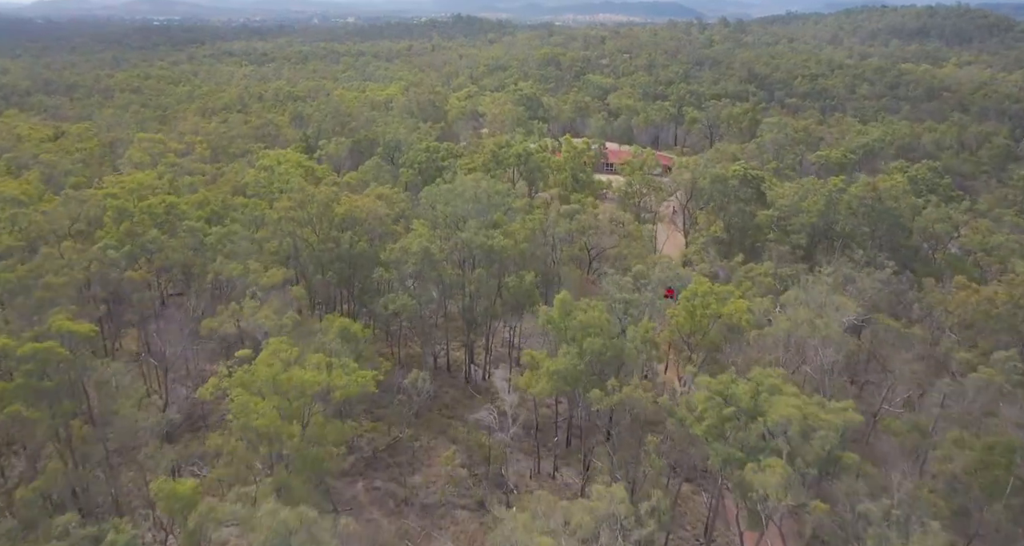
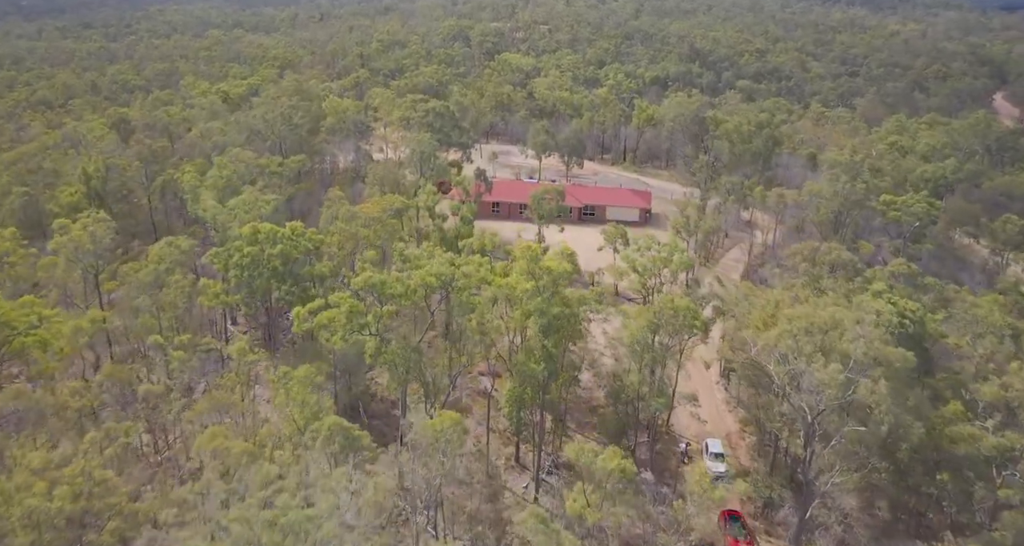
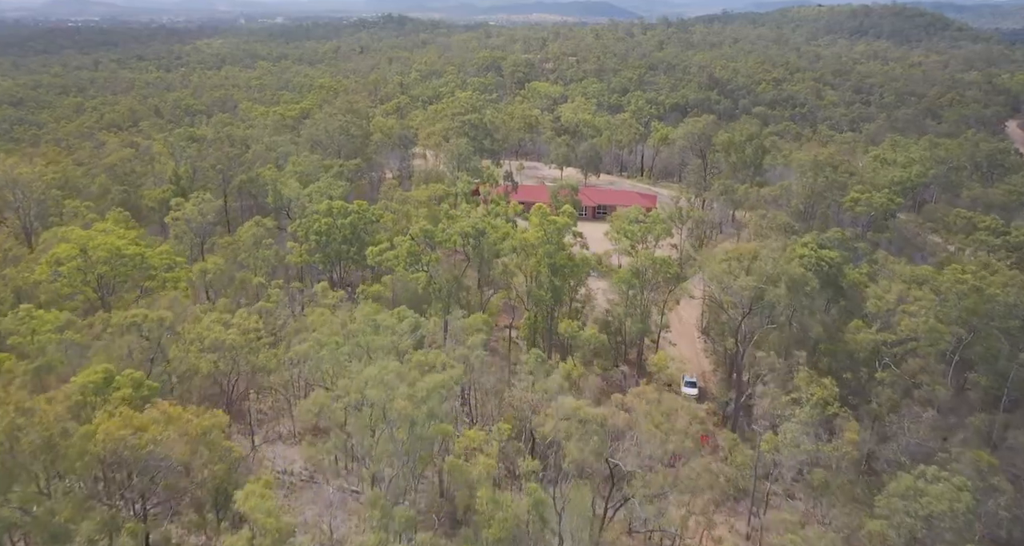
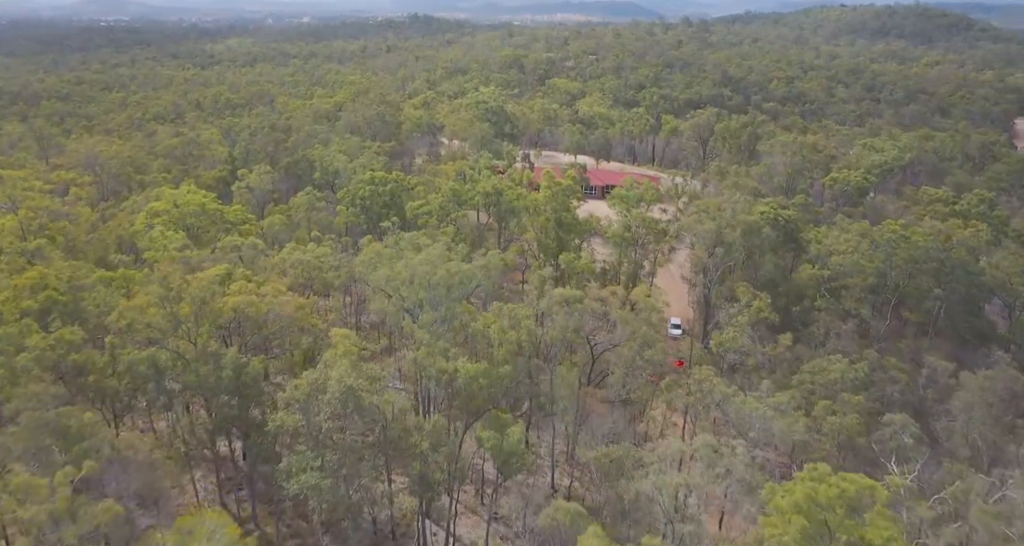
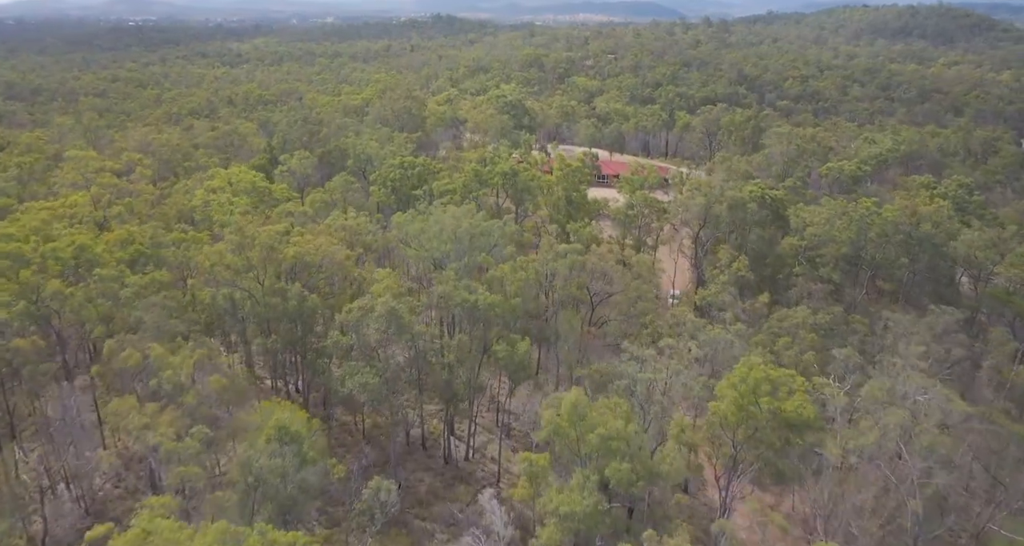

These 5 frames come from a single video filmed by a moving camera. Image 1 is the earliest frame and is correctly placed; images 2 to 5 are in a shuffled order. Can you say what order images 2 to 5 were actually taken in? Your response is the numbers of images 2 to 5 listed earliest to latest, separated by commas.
5, 4, 3, 2
